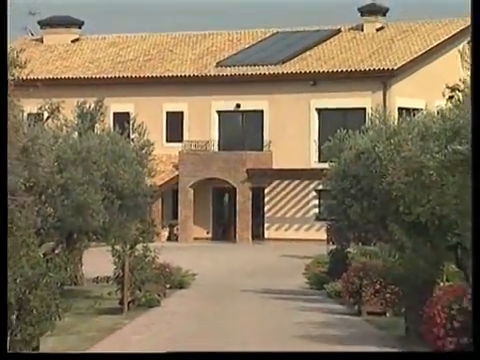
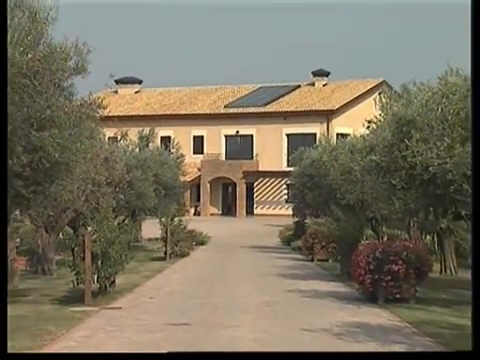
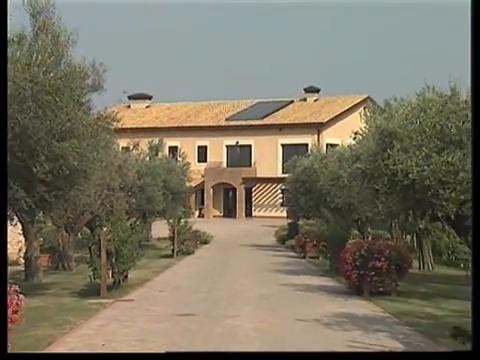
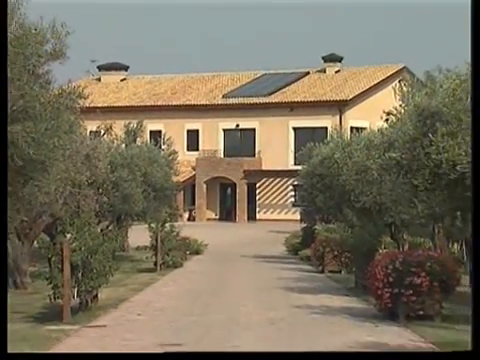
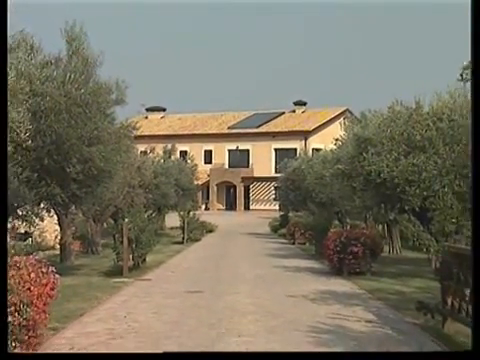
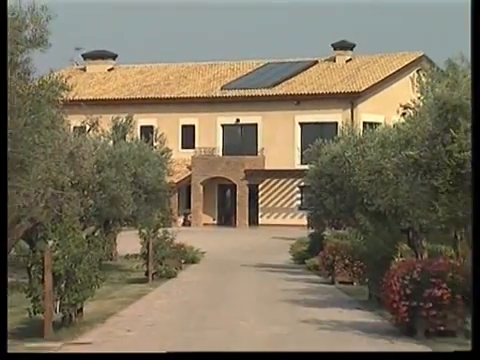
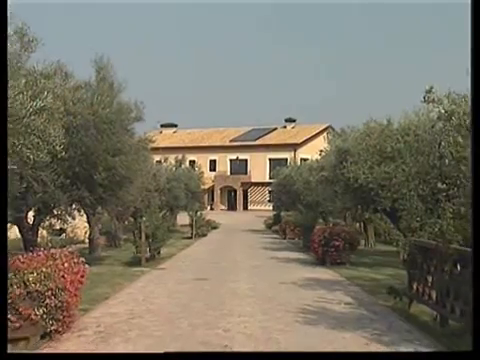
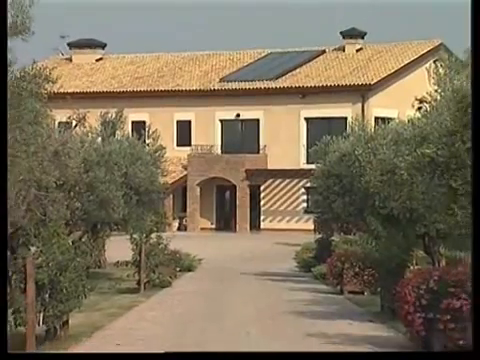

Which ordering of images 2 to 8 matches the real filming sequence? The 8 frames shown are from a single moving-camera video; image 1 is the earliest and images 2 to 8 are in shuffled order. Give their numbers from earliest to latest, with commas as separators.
8, 6, 4, 2, 3, 5, 7
